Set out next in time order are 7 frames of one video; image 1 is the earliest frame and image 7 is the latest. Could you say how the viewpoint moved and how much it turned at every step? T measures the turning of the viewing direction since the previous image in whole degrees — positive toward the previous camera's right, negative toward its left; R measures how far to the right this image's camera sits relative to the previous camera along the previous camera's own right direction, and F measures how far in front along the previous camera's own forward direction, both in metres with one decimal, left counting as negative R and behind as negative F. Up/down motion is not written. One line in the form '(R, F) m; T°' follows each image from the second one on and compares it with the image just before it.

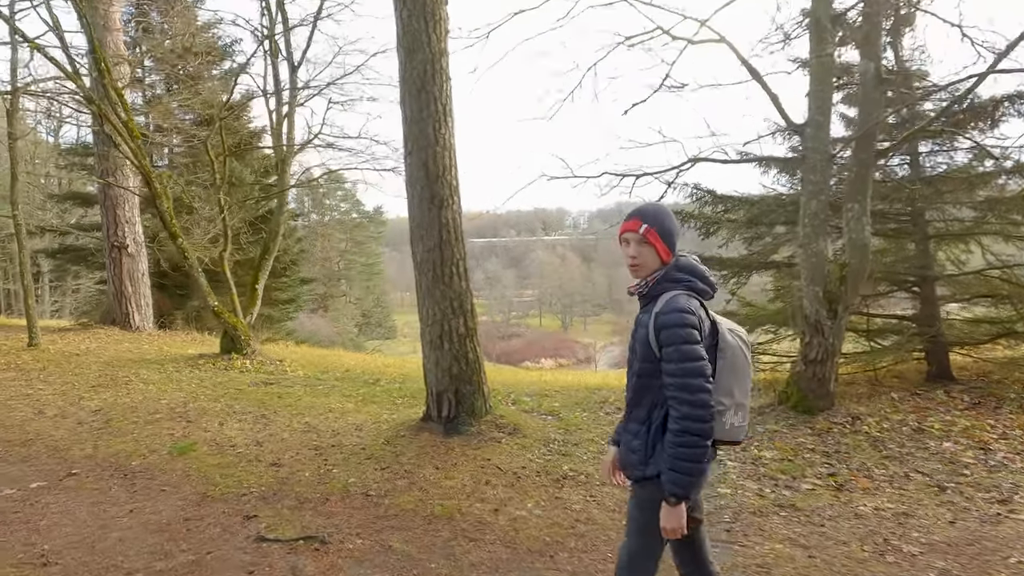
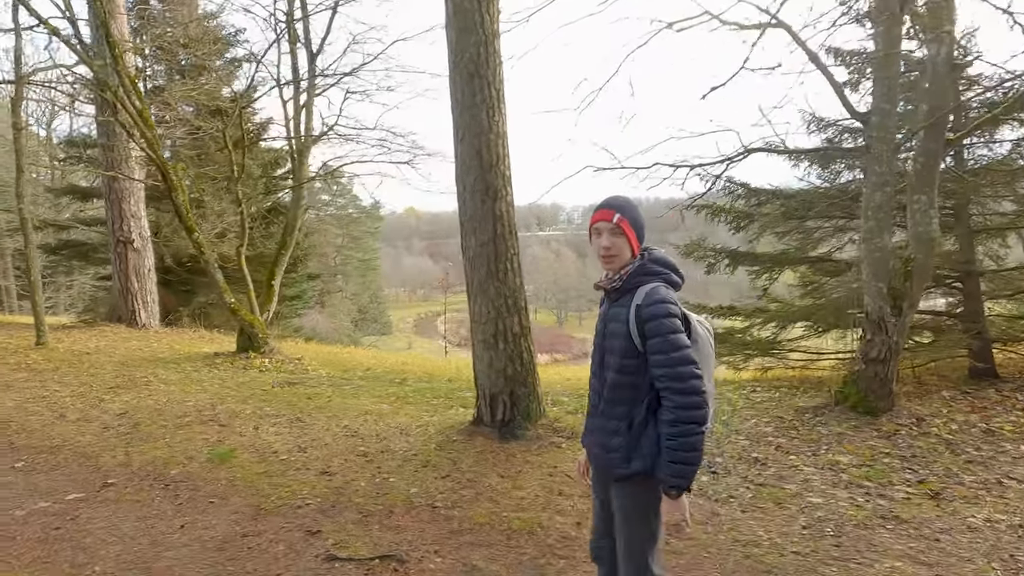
(-0.5, +0.3) m; +1°
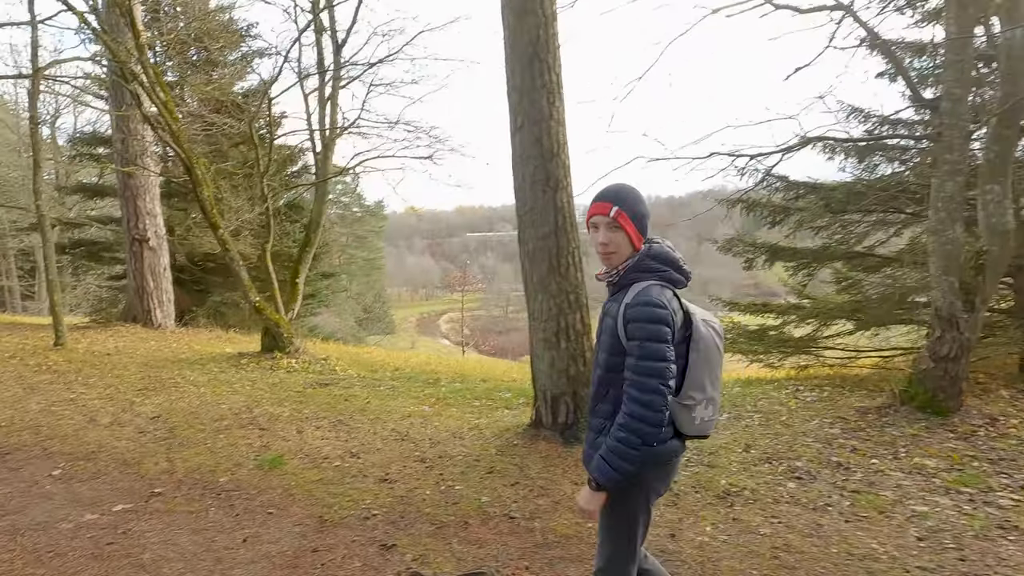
(-0.5, +0.2) m; 0°
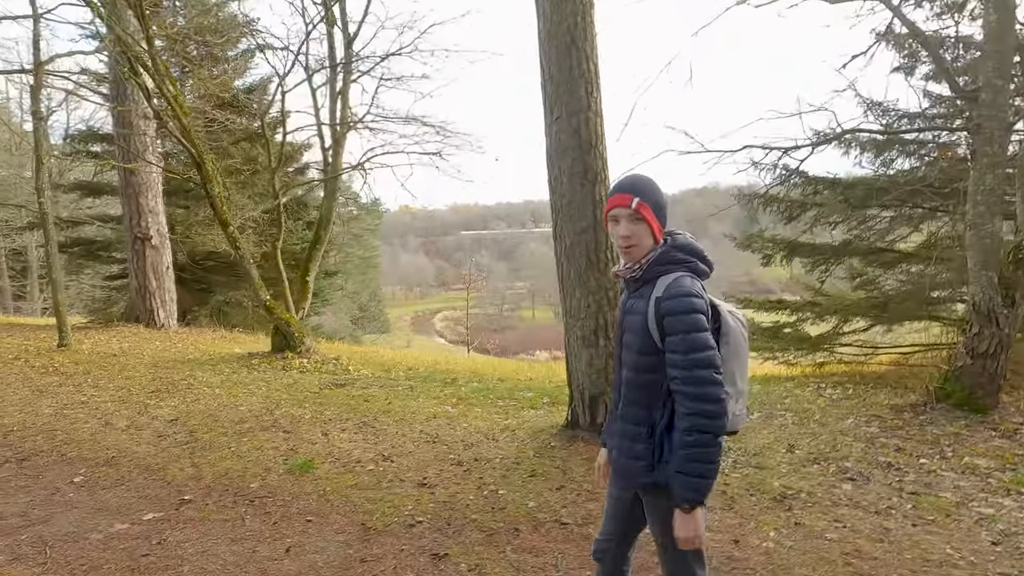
(-0.3, +0.1) m; +1°
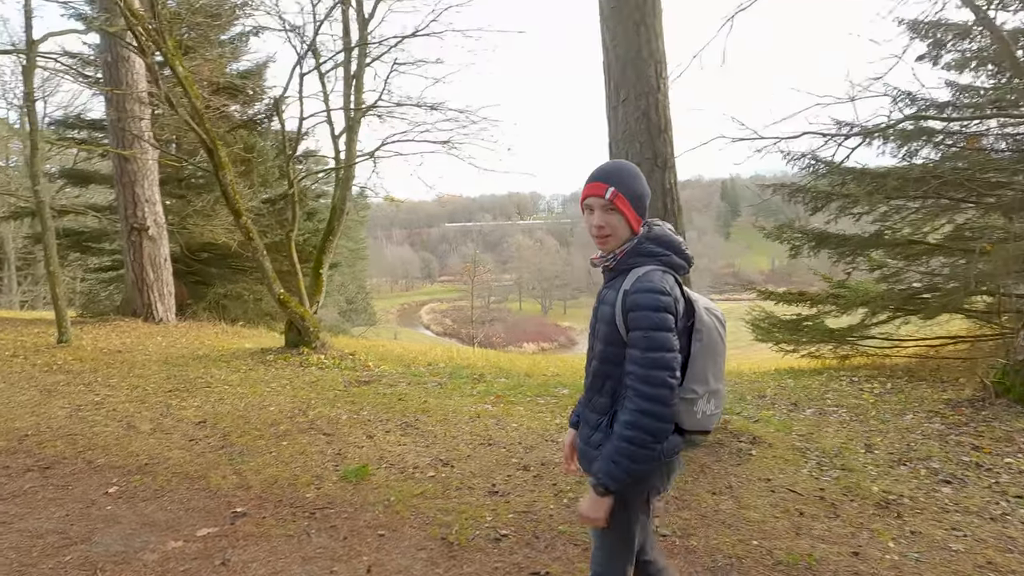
(-0.6, +0.3) m; +2°
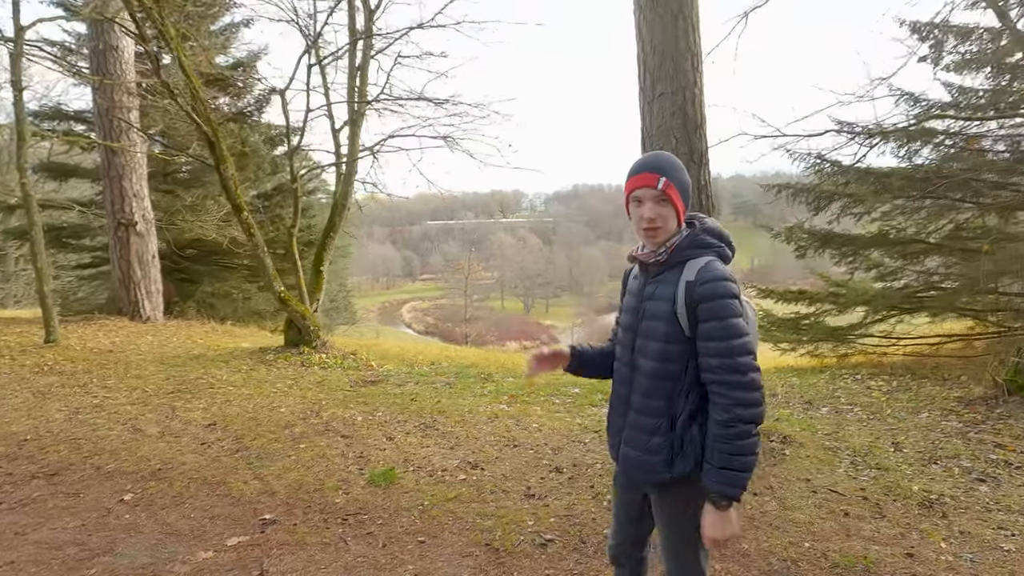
(-0.3, +0.1) m; +2°
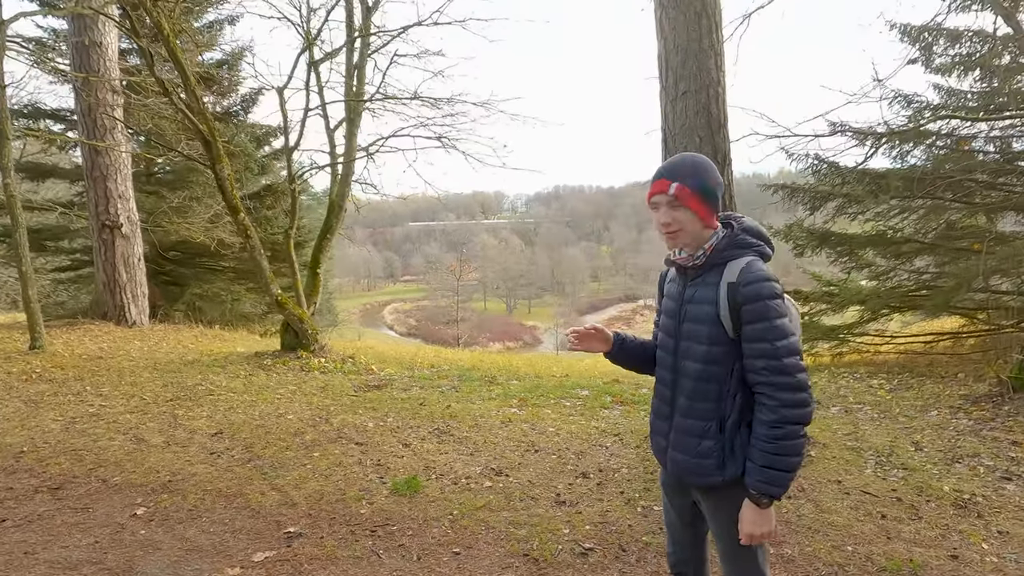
(-0.3, +0.1) m; +2°
